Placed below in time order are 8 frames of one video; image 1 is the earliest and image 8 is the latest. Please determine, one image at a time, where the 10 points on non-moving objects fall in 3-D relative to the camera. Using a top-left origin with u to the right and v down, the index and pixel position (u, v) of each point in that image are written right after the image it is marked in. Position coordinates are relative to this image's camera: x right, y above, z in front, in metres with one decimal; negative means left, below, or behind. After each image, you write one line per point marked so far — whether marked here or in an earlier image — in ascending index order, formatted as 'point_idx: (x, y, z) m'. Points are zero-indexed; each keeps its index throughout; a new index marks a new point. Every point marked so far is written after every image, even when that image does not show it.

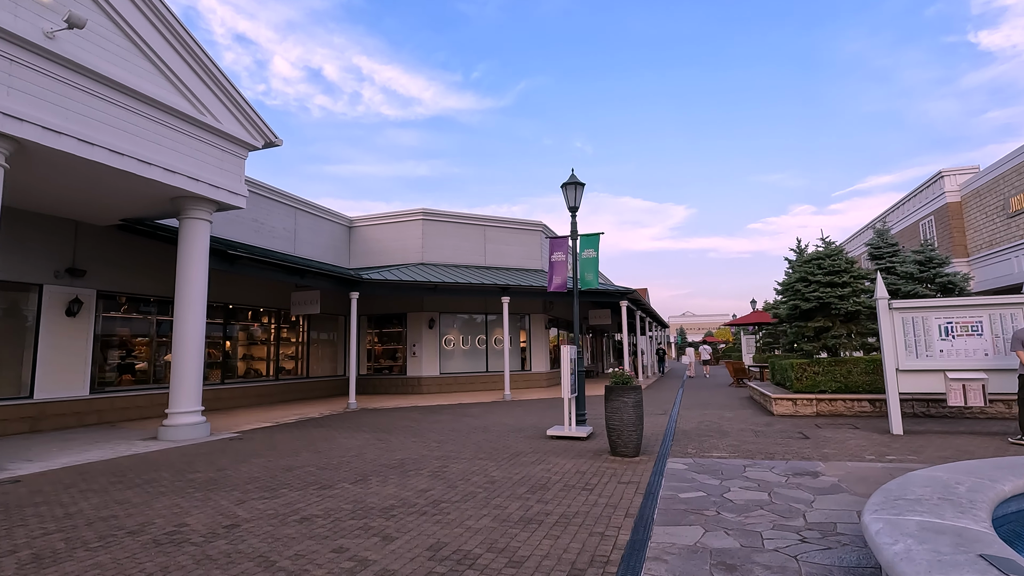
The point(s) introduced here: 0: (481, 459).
0: (-0.5, -2.5, +7.7) m
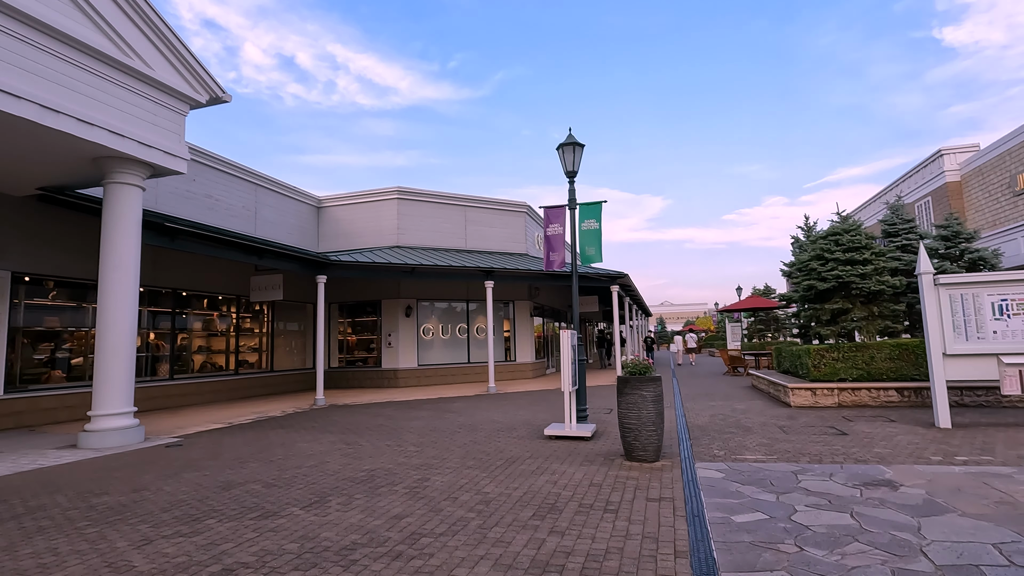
0: (-0.5, -2.1, +6.3) m
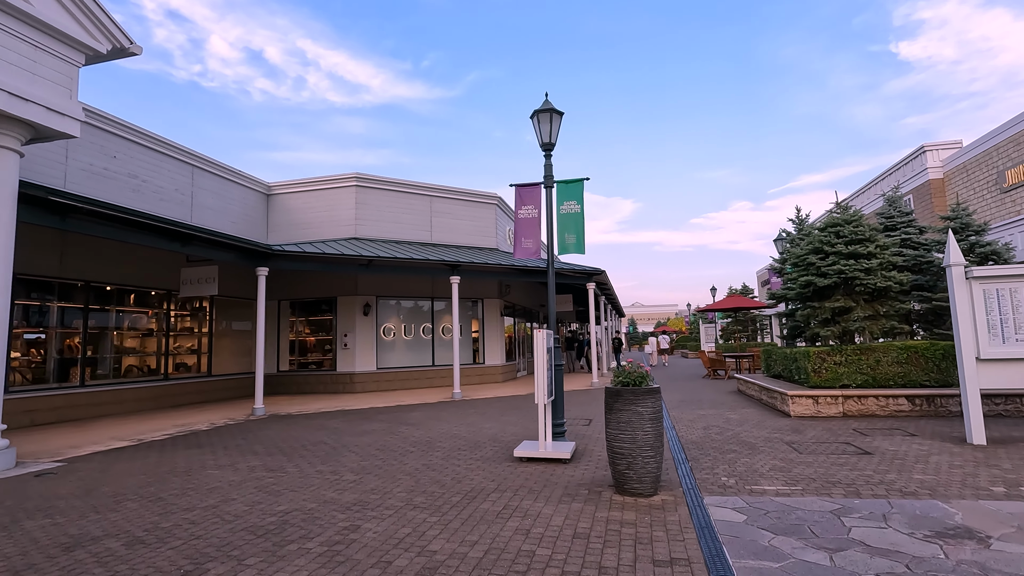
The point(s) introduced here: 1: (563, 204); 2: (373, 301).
0: (-0.9, -2.0, +4.8) m
1: (+0.7, +1.3, +7.9) m
2: (-4.5, -0.4, +17.4) m
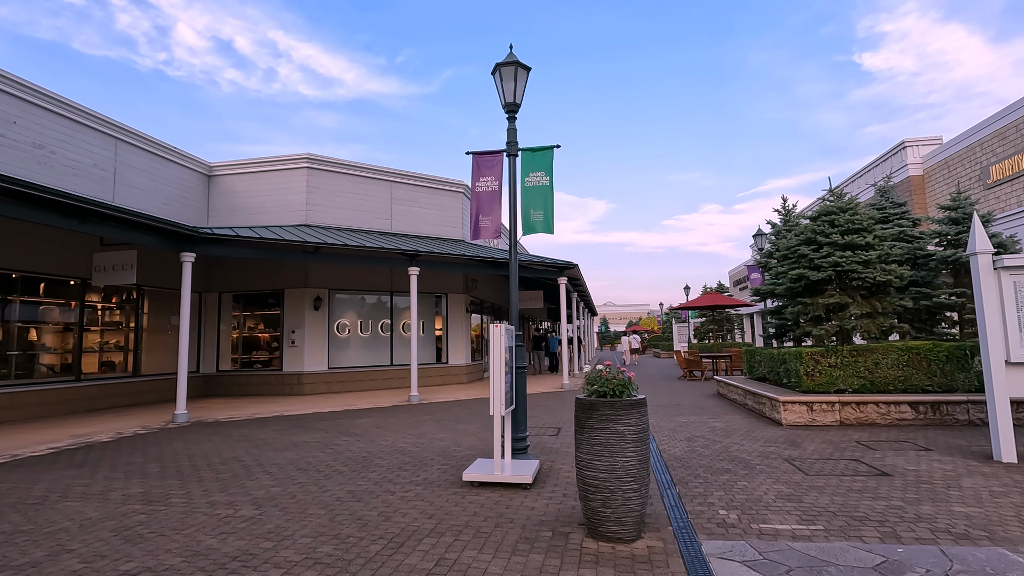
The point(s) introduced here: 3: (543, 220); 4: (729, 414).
0: (-1.3, -1.8, +3.5) m
1: (+0.2, +1.4, +6.7) m
2: (-5.6, -0.2, +15.9) m
3: (+0.4, +0.9, +6.6) m
4: (+3.9, -2.3, +9.7) m
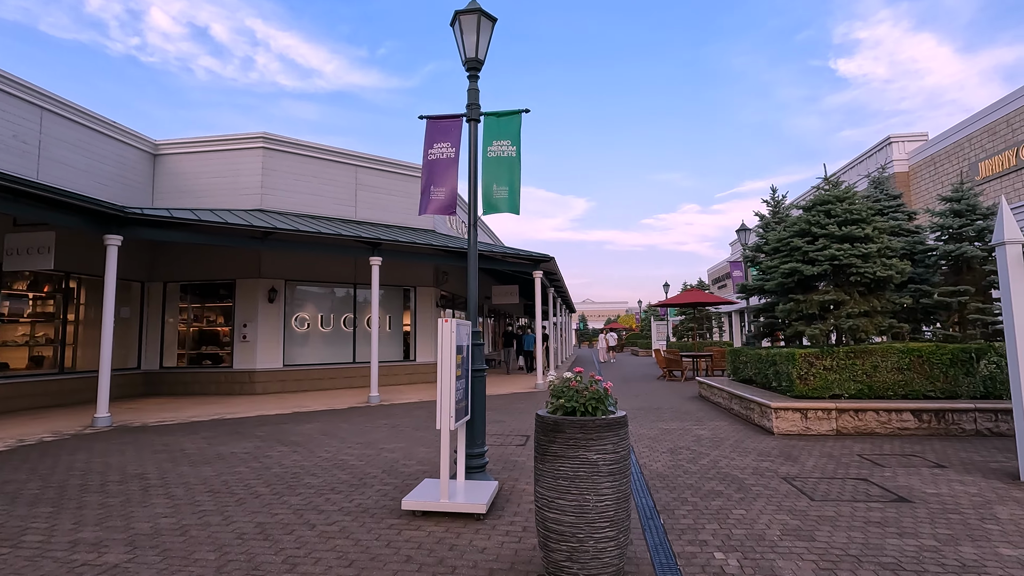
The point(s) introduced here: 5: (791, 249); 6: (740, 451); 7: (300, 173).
0: (-1.7, -1.7, +2.5) m
1: (-0.2, +1.5, +5.7) m
2: (-6.4, +0.1, +14.7) m
3: (-0.1, +1.0, +5.6) m
4: (+3.4, -2.2, +8.9) m
5: (+4.8, +0.7, +9.1) m
6: (+2.8, -2.0, +6.7) m
7: (-6.0, +3.3, +15.2) m
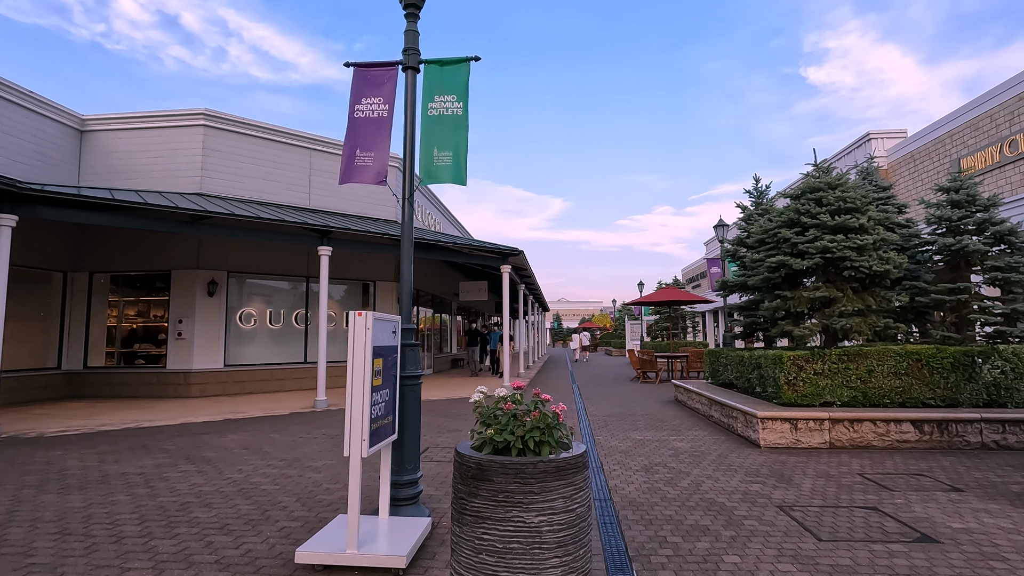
0: (-2.0, -1.6, +1.4) m
1: (-0.7, +1.6, +4.7) m
2: (-7.2, +0.3, +13.4) m
3: (-0.5, +1.1, +4.6) m
4: (+2.7, -2.1, +8.0) m
5: (+4.1, +0.7, +8.3) m
6: (+2.3, -2.0, +5.8) m
7: (-6.9, +3.4, +13.9) m
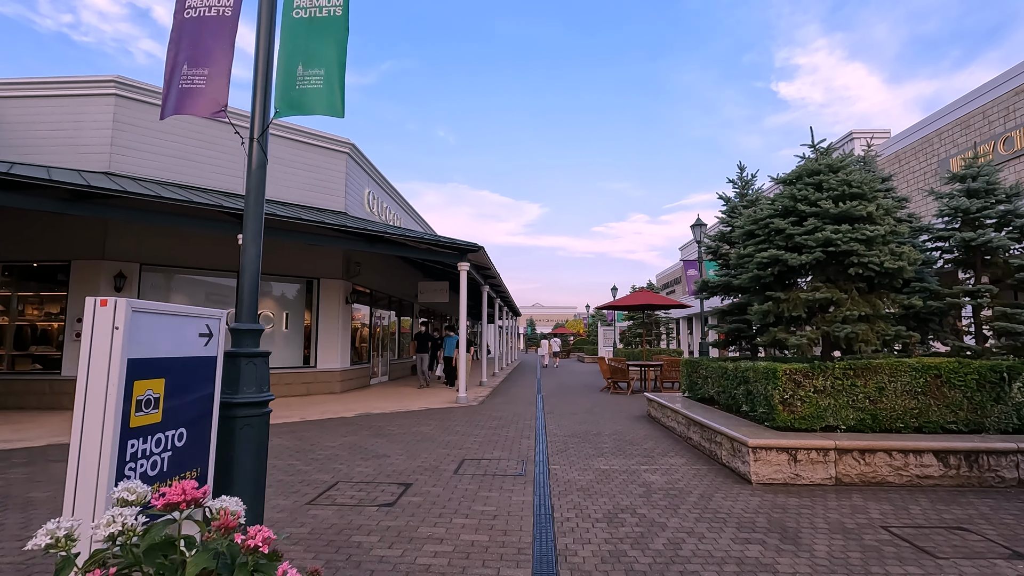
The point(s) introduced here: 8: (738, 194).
0: (-2.5, -1.5, -0.1) m
1: (-1.2, +1.7, +3.2) m
2: (-8.2, +0.4, +11.6) m
3: (-1.1, +1.2, +3.1) m
4: (+1.9, -2.1, +6.7) m
5: (+3.4, +0.7, +7.1) m
6: (+1.6, -1.9, +4.4) m
7: (-7.8, +3.6, +12.2) m
8: (+3.9, +1.6, +9.1) m
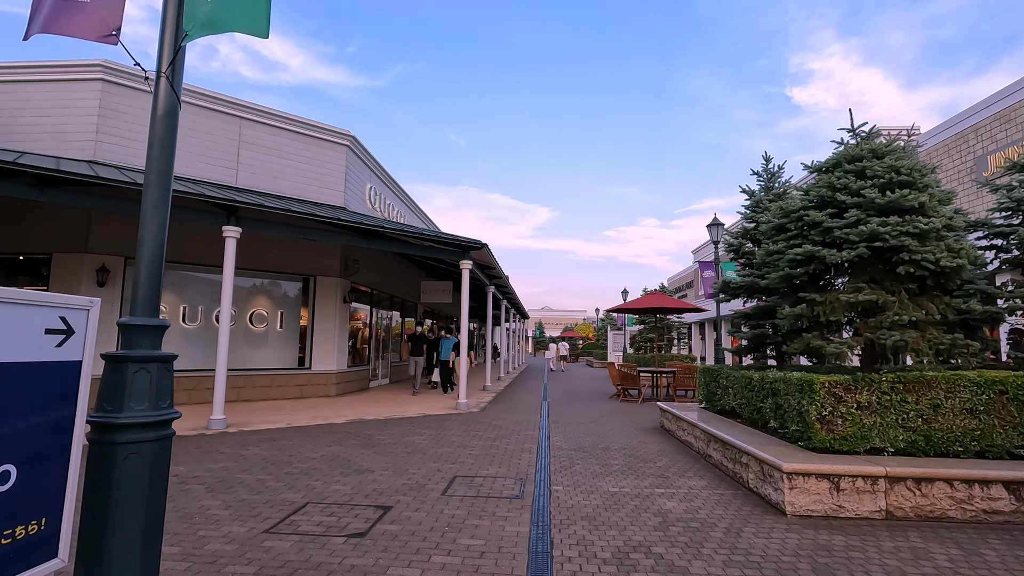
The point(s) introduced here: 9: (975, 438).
0: (-2.6, -1.4, -0.8) m
1: (-1.3, +1.8, +2.5) m
2: (-8.1, +0.5, +11.0) m
3: (-1.1, +1.2, +2.4) m
4: (+1.9, -2.1, +5.9) m
5: (+3.4, +0.7, +6.3) m
6: (+1.6, -1.9, +3.6) m
7: (-7.7, +3.7, +11.6) m
8: (+3.9, +1.6, +8.3) m
9: (+4.4, -1.4, +5.1) m
